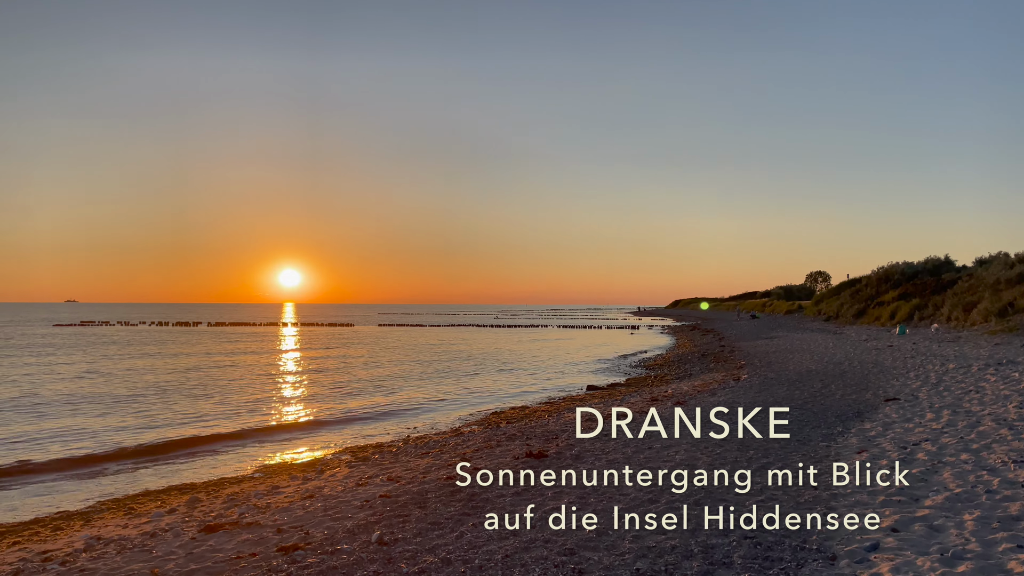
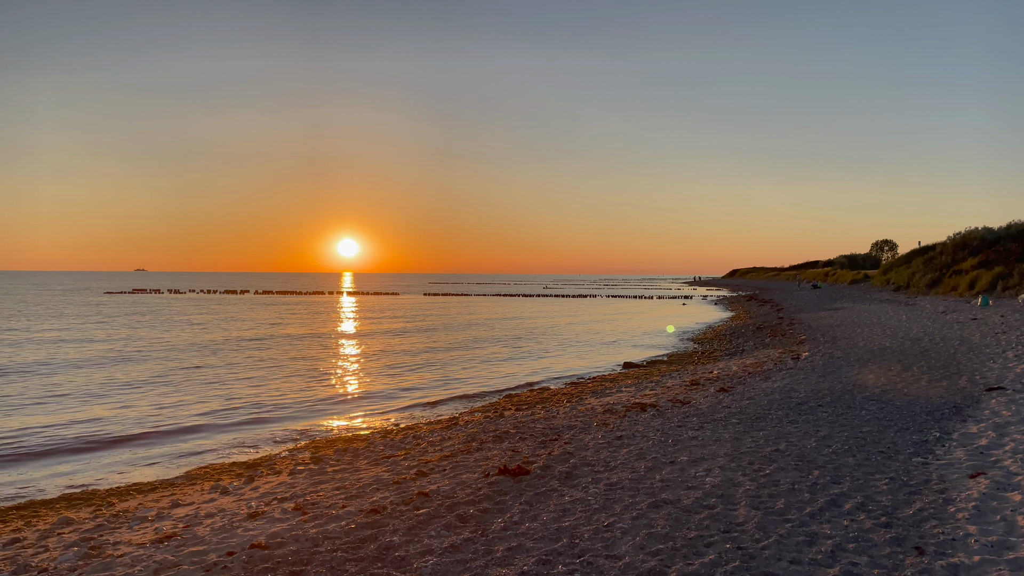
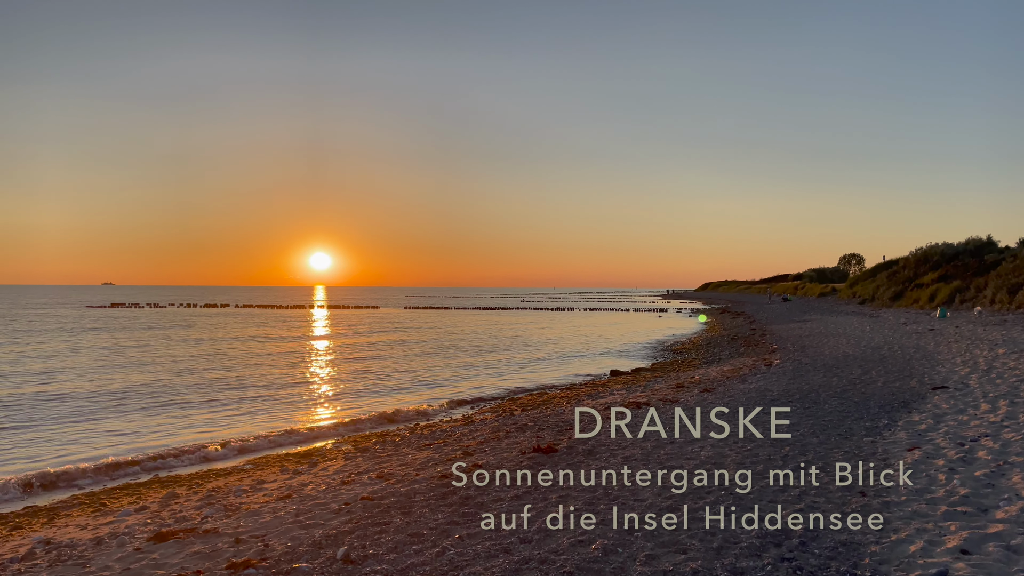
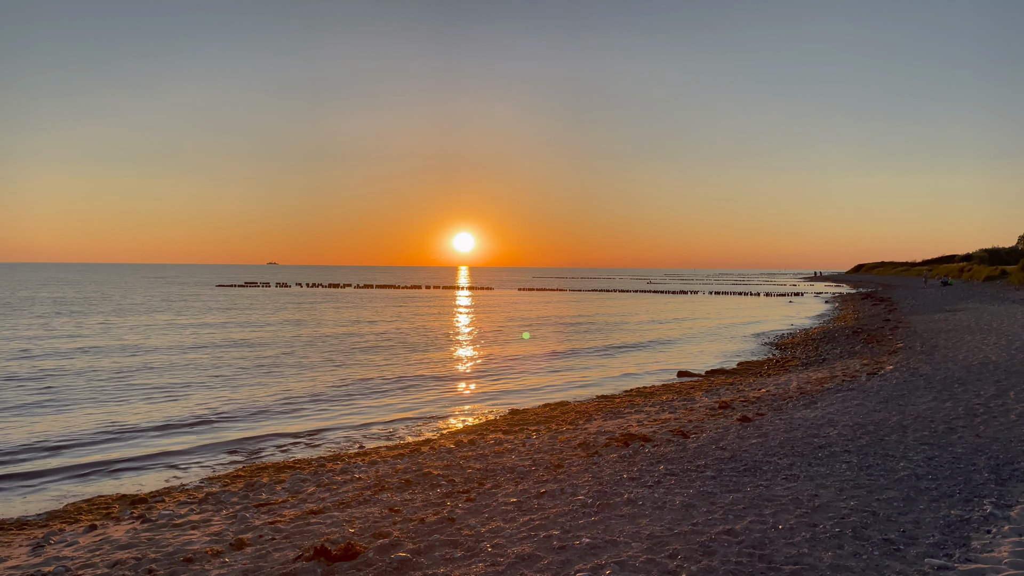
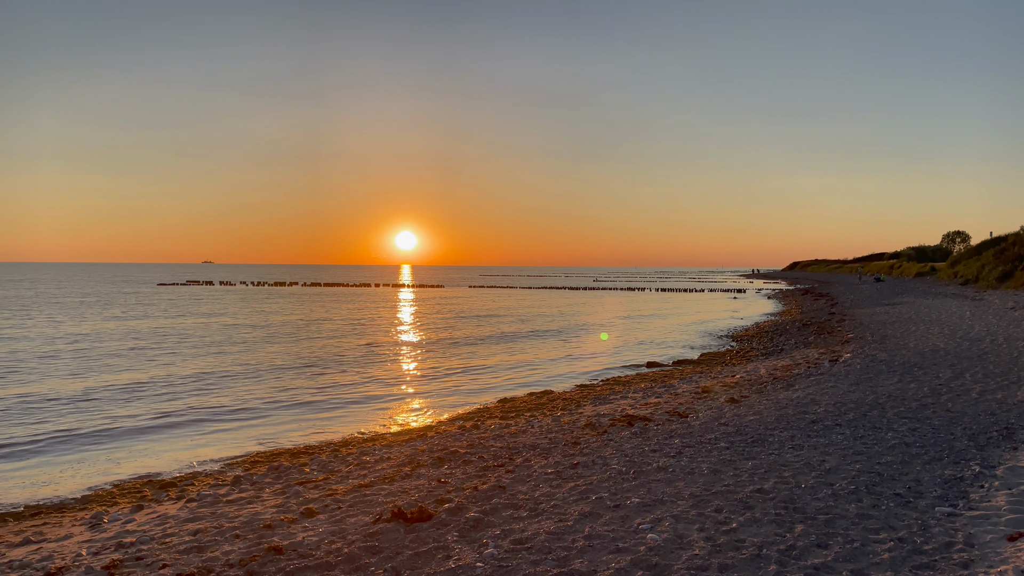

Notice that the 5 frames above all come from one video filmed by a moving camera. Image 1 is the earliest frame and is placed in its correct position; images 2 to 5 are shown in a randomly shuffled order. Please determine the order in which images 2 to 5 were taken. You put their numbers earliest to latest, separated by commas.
3, 2, 5, 4
